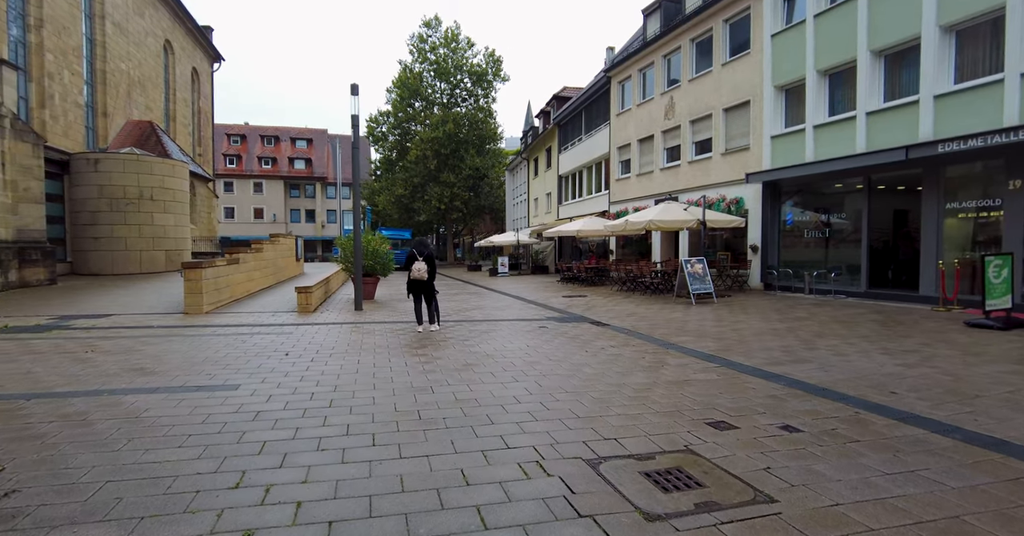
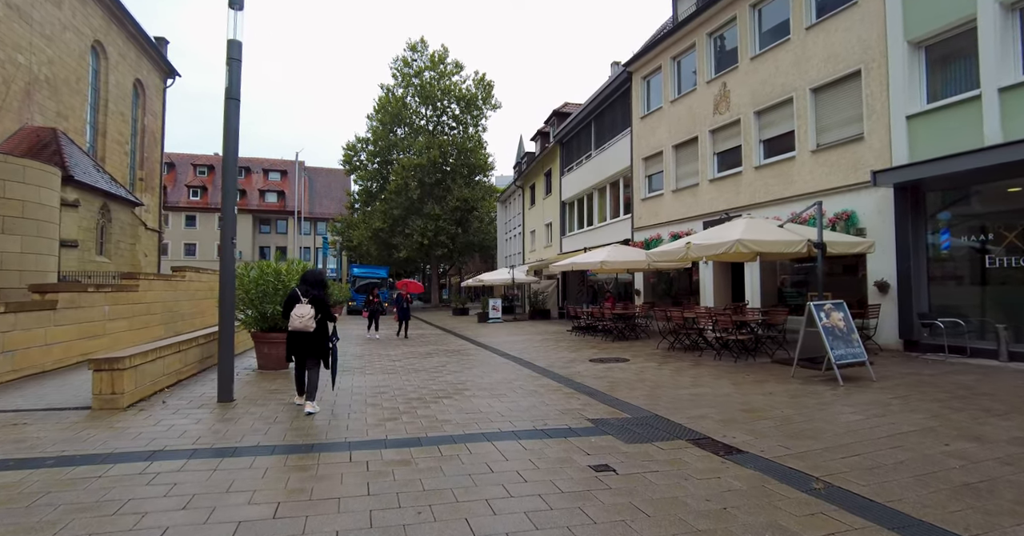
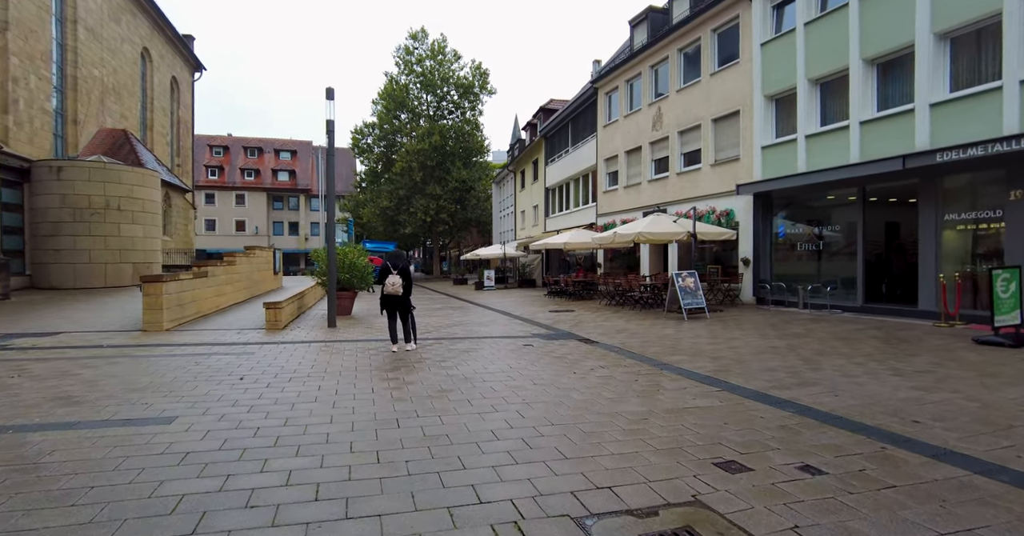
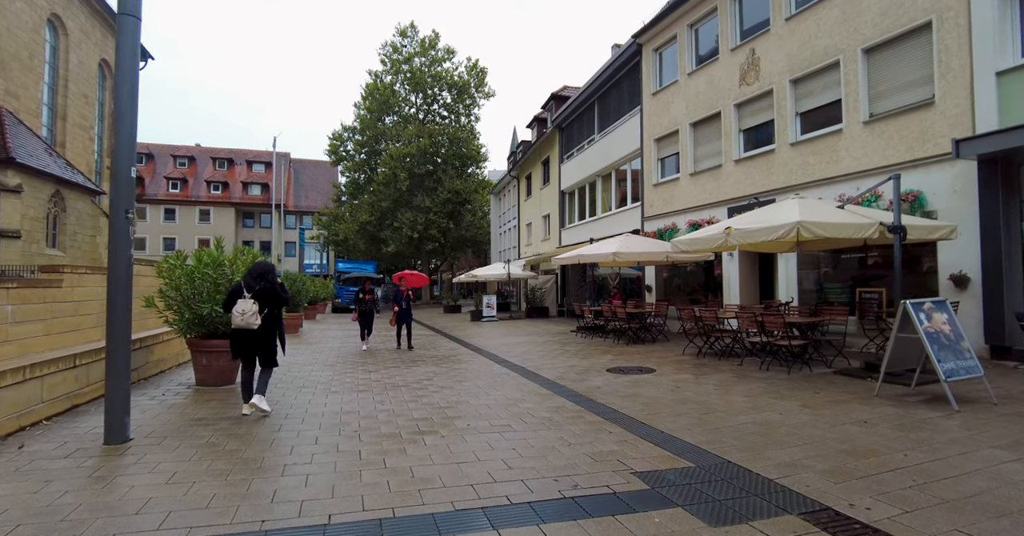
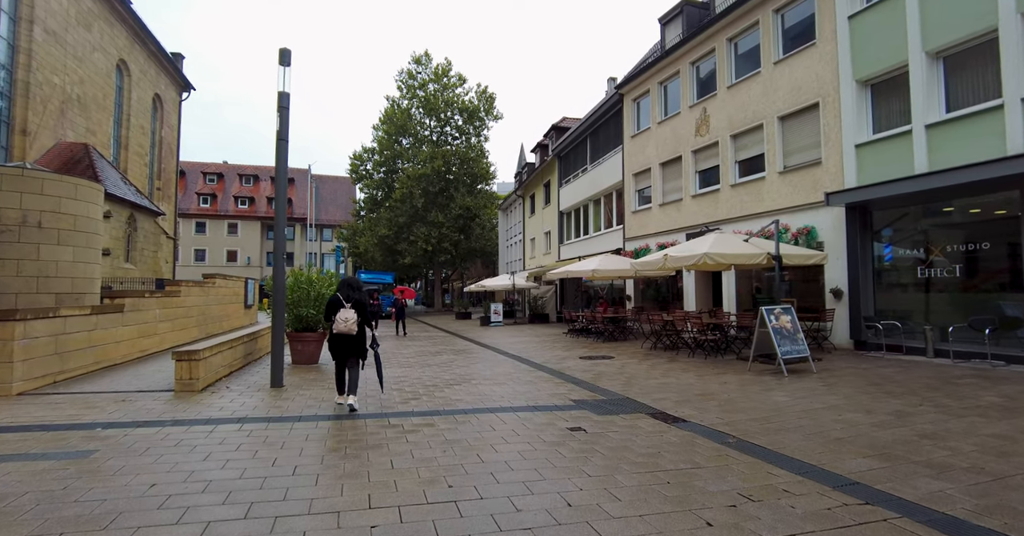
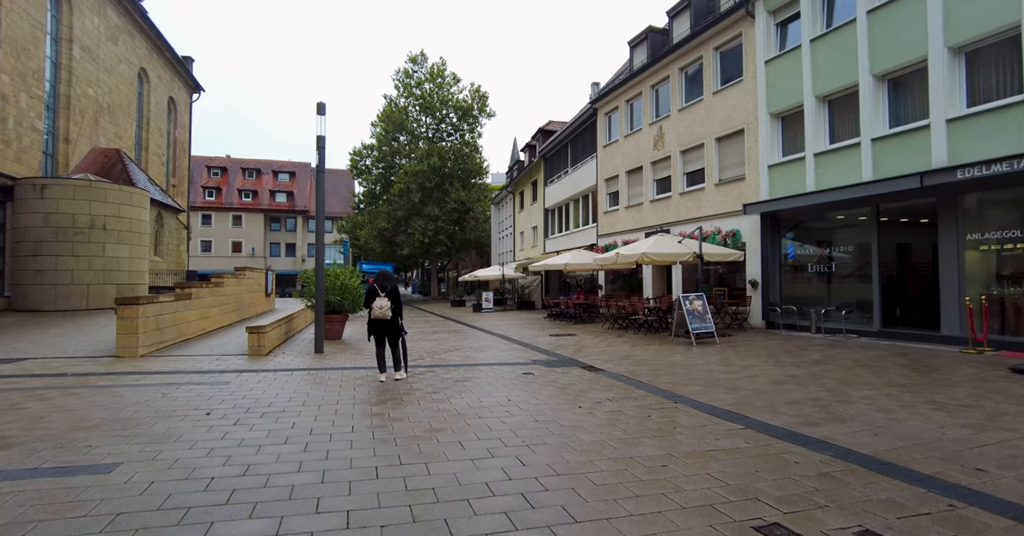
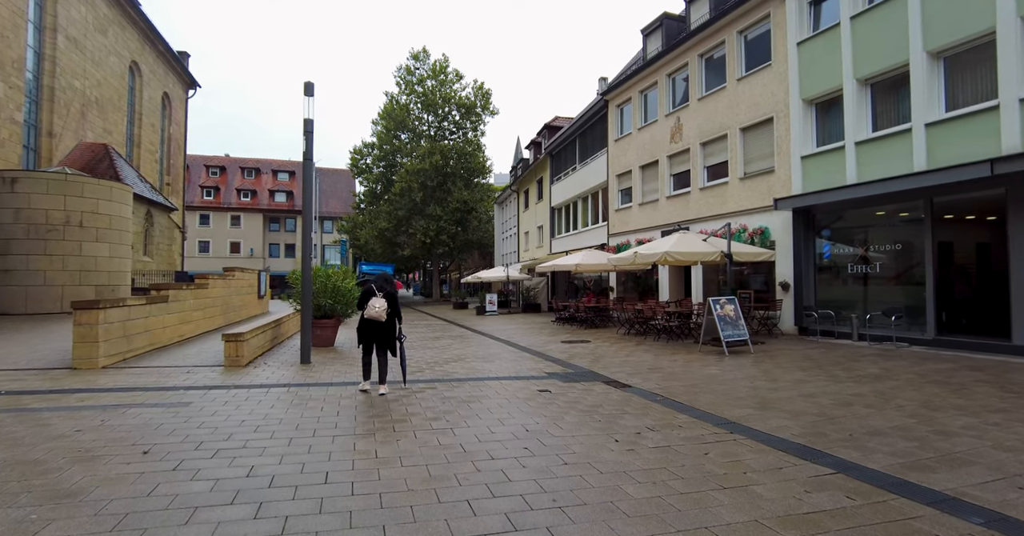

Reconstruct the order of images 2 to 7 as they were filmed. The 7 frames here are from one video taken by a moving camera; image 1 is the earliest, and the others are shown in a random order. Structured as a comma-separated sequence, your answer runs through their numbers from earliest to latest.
3, 6, 7, 5, 2, 4
